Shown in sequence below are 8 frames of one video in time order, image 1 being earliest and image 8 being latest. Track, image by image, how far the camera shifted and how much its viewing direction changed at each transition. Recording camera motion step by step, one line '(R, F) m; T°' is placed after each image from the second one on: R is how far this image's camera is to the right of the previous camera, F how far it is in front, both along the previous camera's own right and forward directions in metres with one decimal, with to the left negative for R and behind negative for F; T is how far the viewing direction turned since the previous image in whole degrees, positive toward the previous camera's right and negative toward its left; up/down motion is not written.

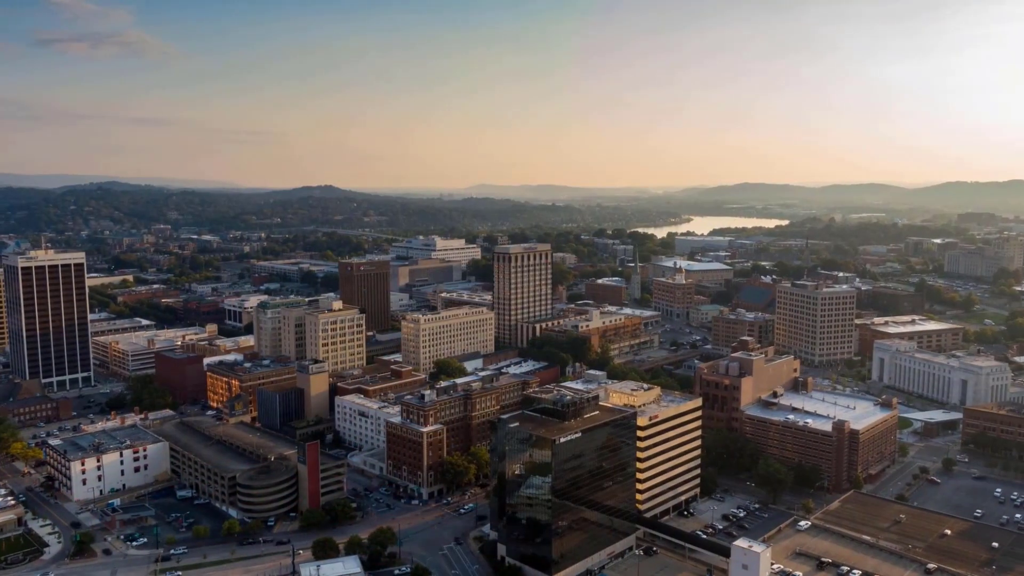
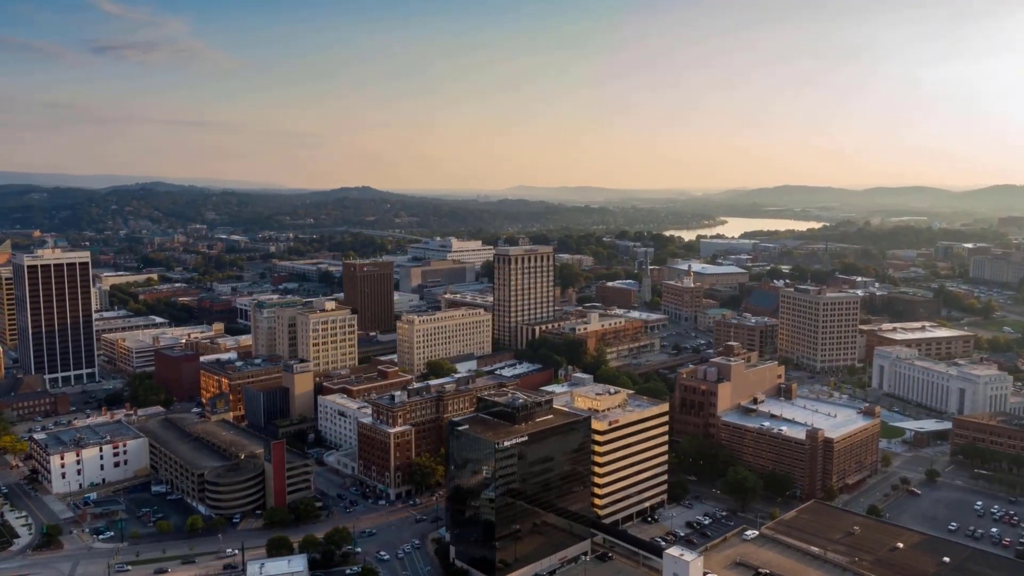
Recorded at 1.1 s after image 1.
(+3.9, +0.2) m; -3°
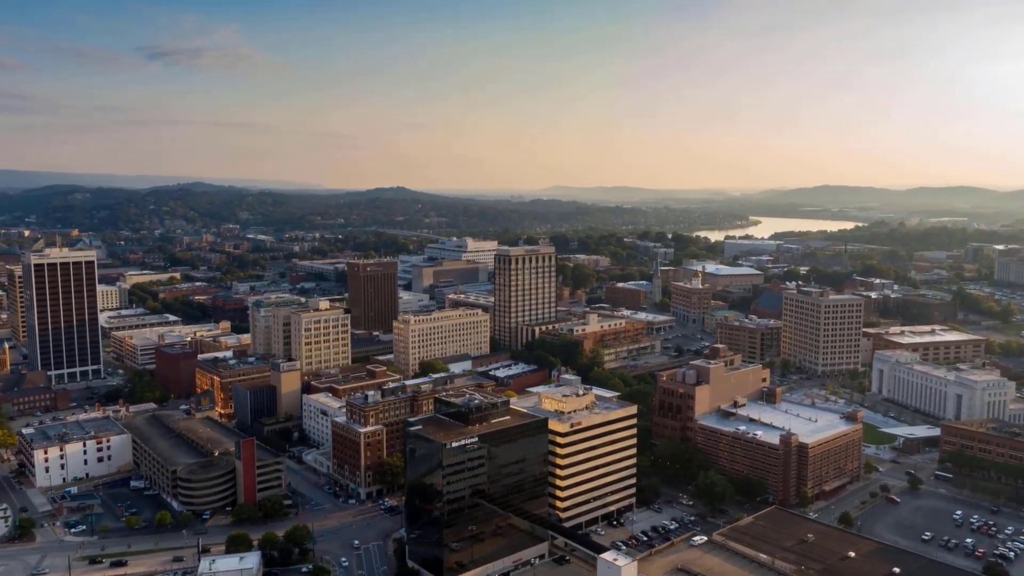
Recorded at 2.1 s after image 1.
(+3.7, +0.2) m; -3°
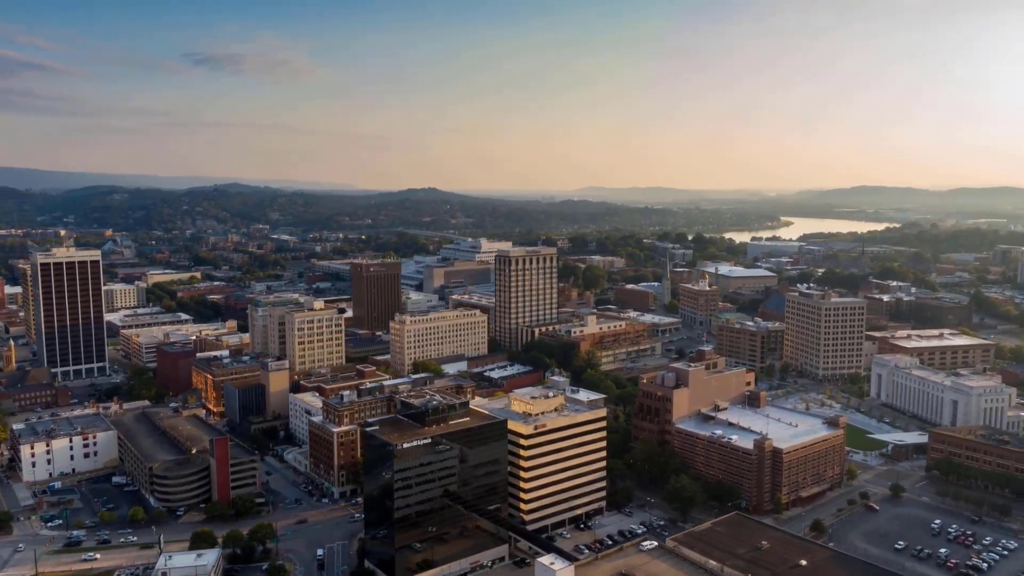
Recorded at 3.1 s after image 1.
(+3.4, +0.2) m; -2°
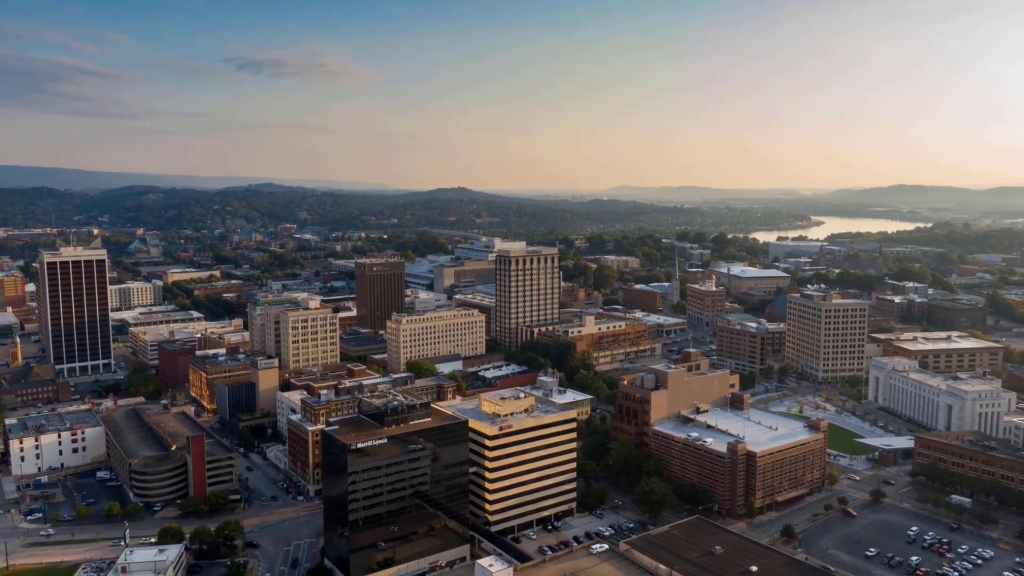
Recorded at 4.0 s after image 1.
(+3.3, +0.2) m; -2°
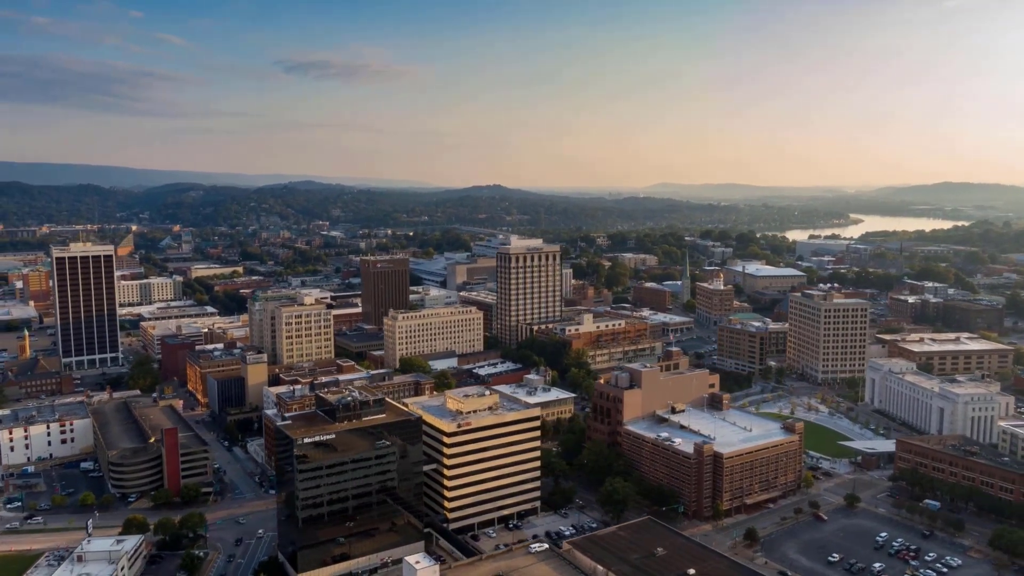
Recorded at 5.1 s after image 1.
(+3.9, +0.2) m; -3°
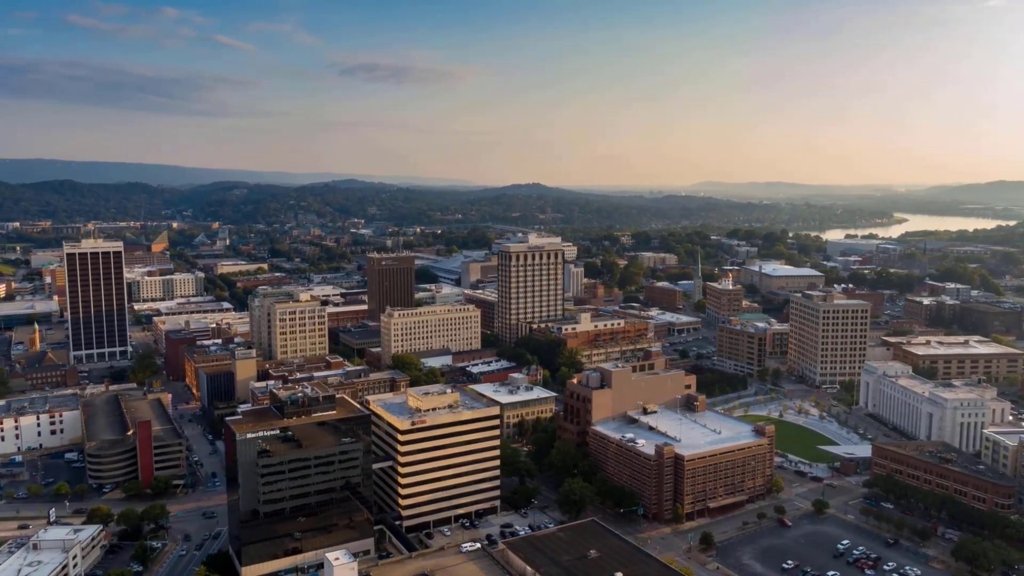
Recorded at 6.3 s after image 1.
(+4.3, +0.3) m; -3°
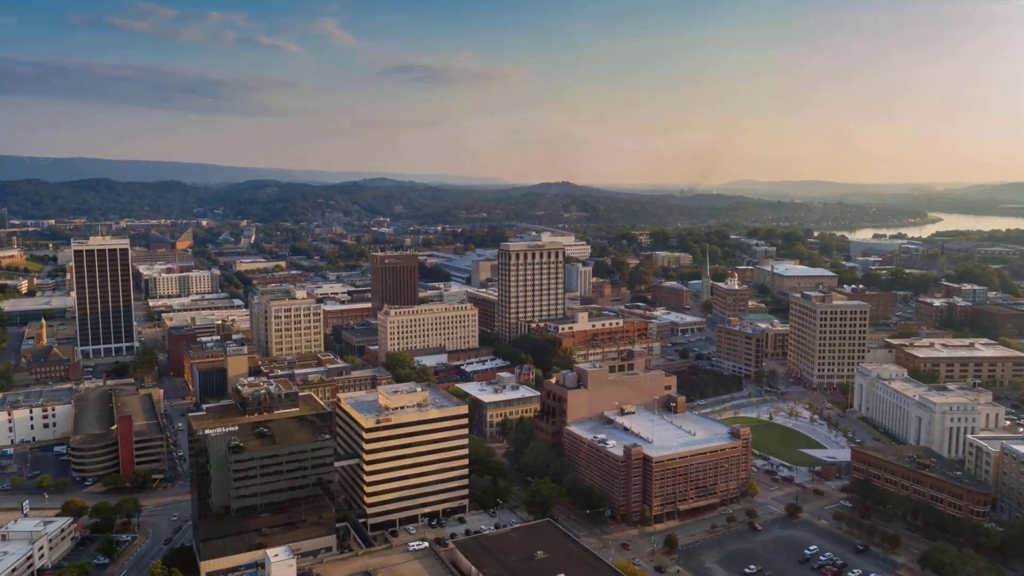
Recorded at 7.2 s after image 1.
(+3.3, +0.2) m; -2°
